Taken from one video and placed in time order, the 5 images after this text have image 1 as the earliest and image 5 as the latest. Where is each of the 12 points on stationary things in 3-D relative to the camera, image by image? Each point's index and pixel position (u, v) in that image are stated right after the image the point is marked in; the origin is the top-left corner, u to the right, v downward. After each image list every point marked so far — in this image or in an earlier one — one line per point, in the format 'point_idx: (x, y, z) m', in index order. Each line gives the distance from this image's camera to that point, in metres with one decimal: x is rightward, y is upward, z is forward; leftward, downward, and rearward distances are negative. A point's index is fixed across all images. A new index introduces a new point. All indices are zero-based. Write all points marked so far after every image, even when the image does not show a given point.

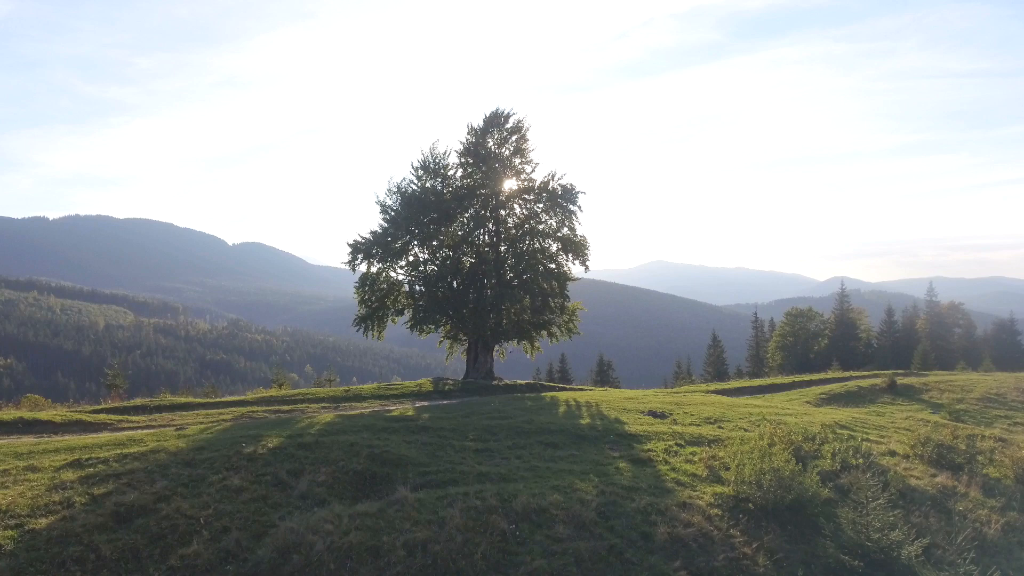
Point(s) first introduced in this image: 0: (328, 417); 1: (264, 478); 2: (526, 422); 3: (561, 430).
0: (-5.6, -3.9, +18.6) m
1: (-5.1, -3.9, +12.6) m
2: (+0.4, -4.1, +18.9) m
3: (+1.4, -4.2, +18.1) m
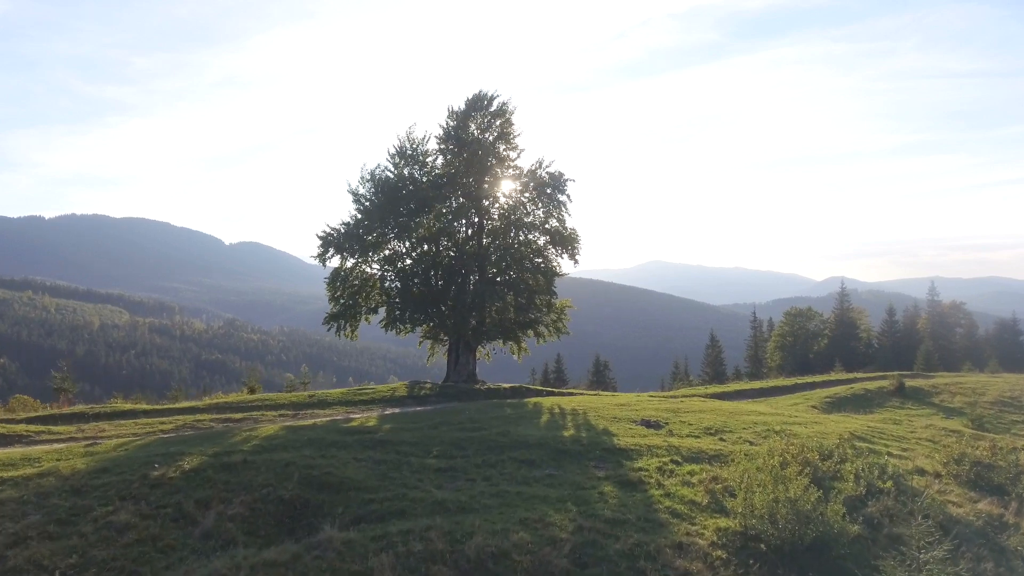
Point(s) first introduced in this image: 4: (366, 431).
0: (-6.3, -3.7, +16.3) m
1: (-5.8, -3.7, +10.2) m
2: (-0.3, -3.9, +16.5) m
3: (+0.7, -4.0, +15.8) m
4: (-3.9, -3.8, +16.6) m
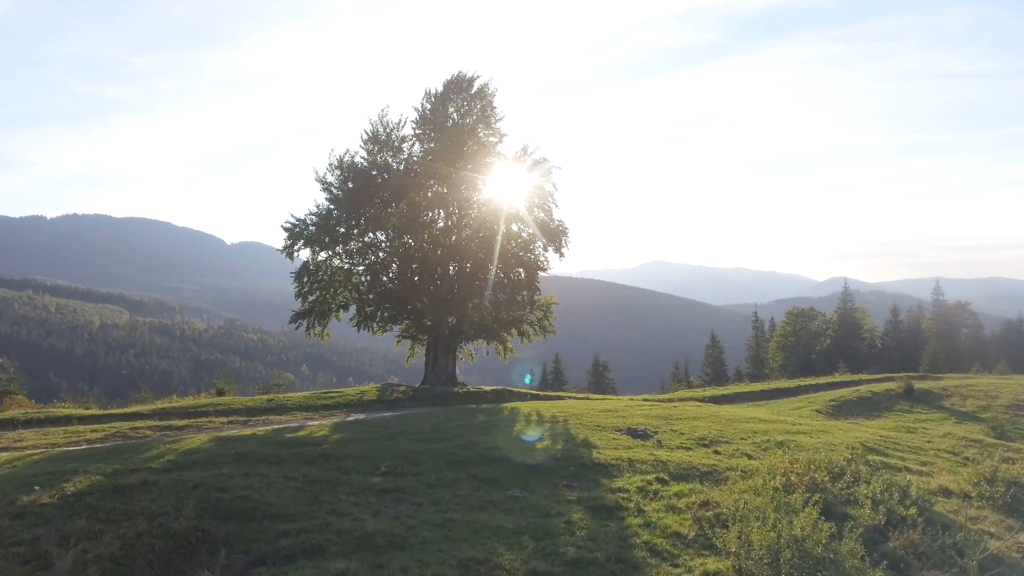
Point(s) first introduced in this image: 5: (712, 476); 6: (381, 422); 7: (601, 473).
0: (-7.1, -3.5, +14.2) m
1: (-6.6, -3.5, +8.2) m
2: (-1.2, -3.7, +14.5) m
3: (-0.1, -3.8, +13.7) m
4: (-4.7, -3.6, +14.6) m
5: (+4.2, -4.0, +13.0) m
6: (-3.8, -3.9, +18.0) m
7: (+1.9, -3.9, +13.2) m
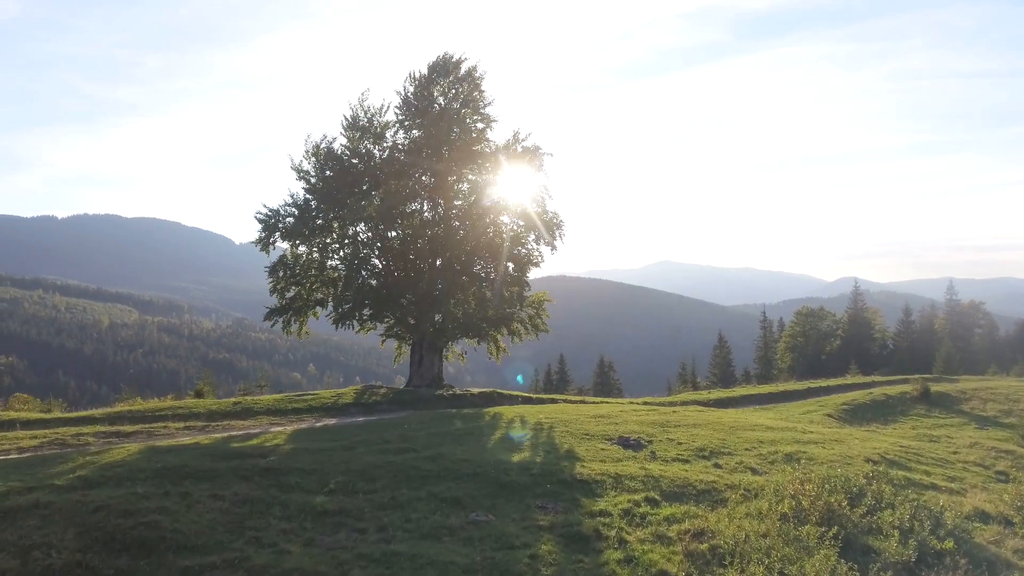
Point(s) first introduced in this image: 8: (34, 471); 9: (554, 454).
0: (-7.7, -3.3, +12.6) m
1: (-7.3, -3.3, +6.6) m
2: (-1.7, -3.6, +12.8) m
3: (-0.7, -3.6, +12.0) m
4: (-5.3, -3.4, +12.9) m
5: (+3.6, -3.8, +11.3) m
6: (-4.4, -3.7, +16.3) m
7: (+1.3, -3.8, +11.5) m
8: (-8.4, -3.2, +10.9) m
9: (+0.9, -3.7, +13.9) m
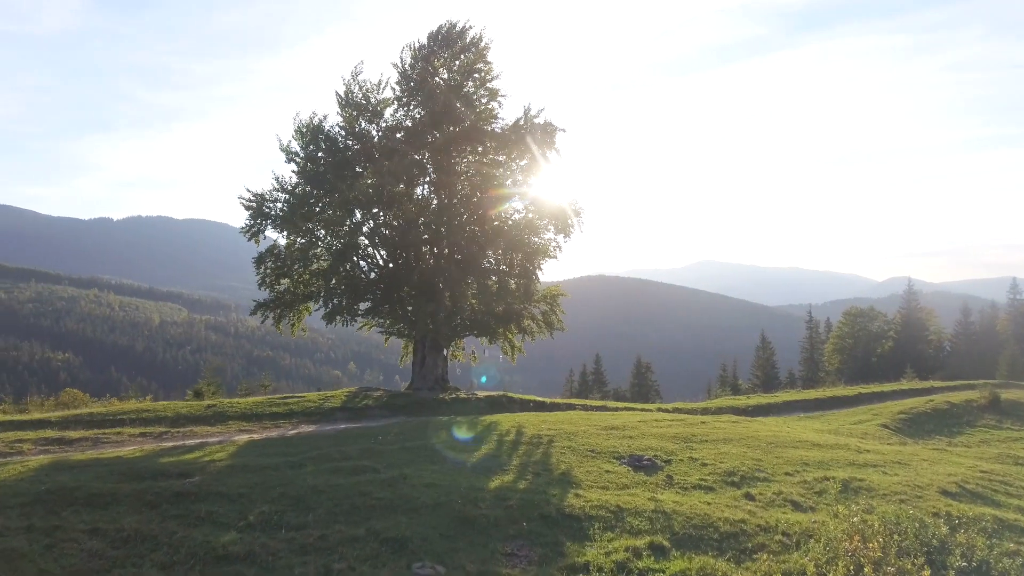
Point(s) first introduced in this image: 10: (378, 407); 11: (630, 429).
0: (-8.1, -3.1, +10.6) m
1: (-8.1, -3.1, +4.6) m
2: (-2.1, -3.3, +10.4) m
3: (-1.2, -3.4, +9.6) m
4: (-5.7, -3.2, +10.8) m
5: (+3.1, -3.5, +8.6) m
6: (-4.5, -3.5, +14.1) m
7: (+0.8, -3.5, +8.9) m
8: (-8.9, -3.0, +8.9) m
9: (+0.6, -3.4, +11.3) m
10: (-4.3, -3.9, +19.9) m
11: (+3.2, -3.7, +16.5) m
